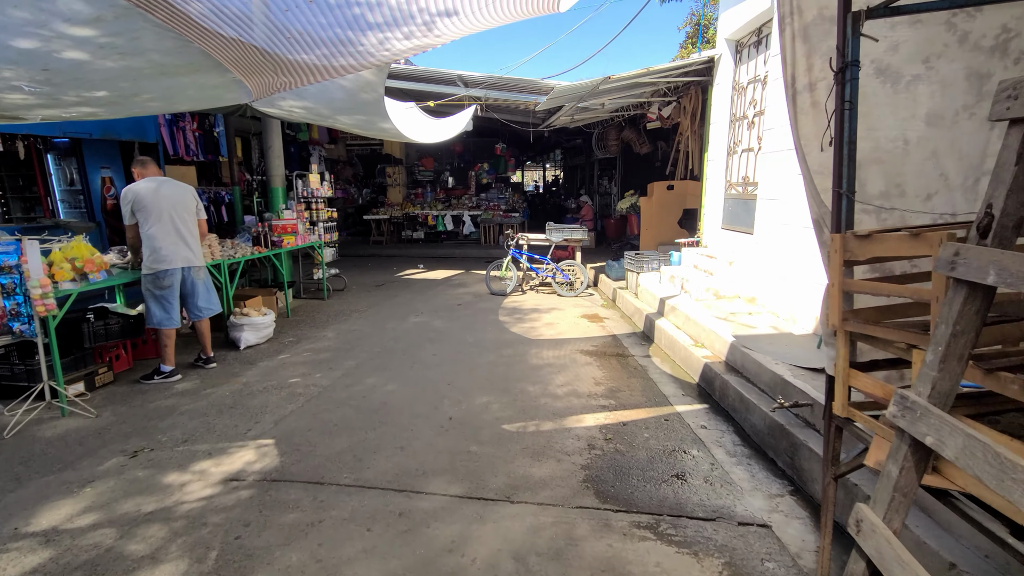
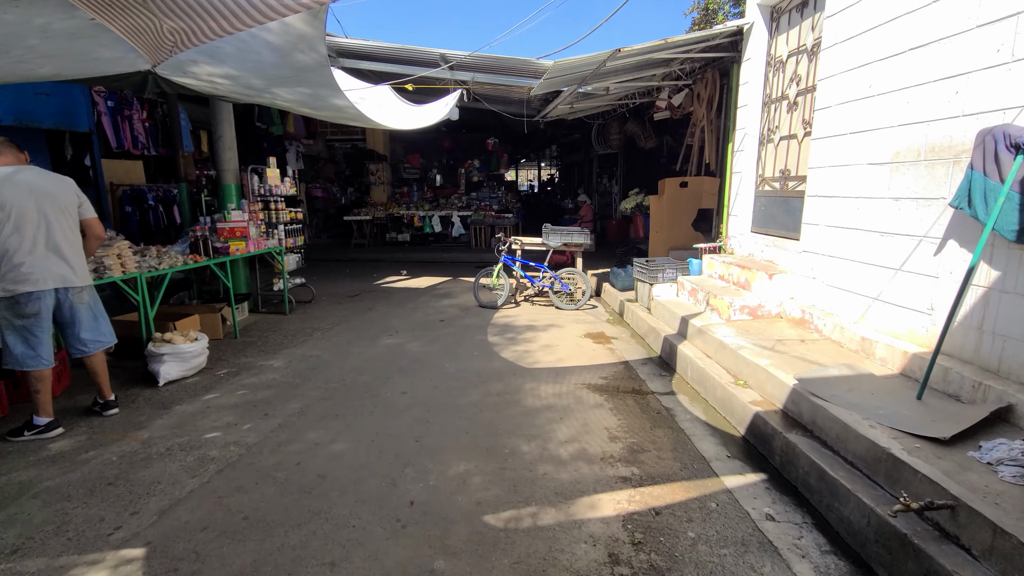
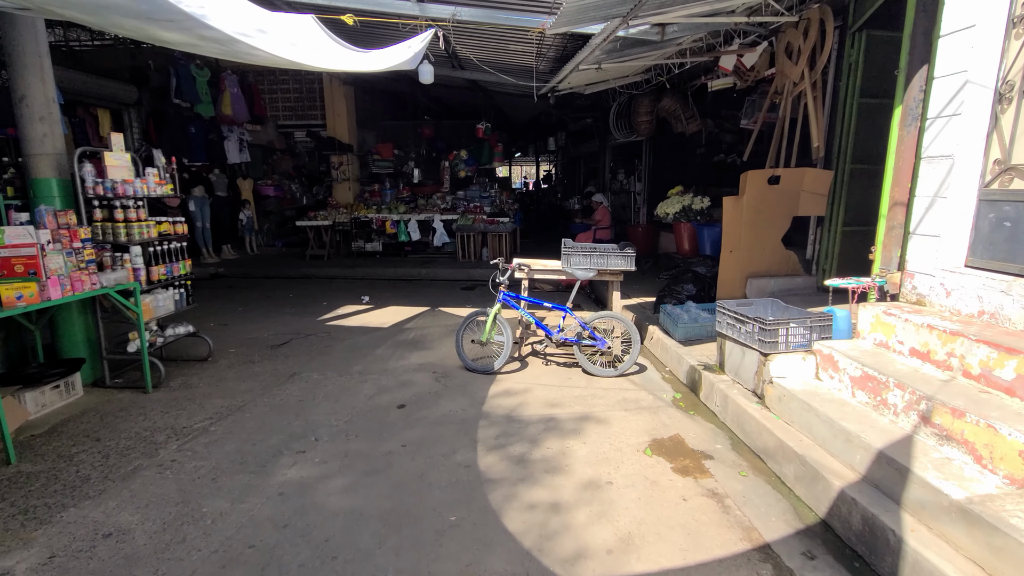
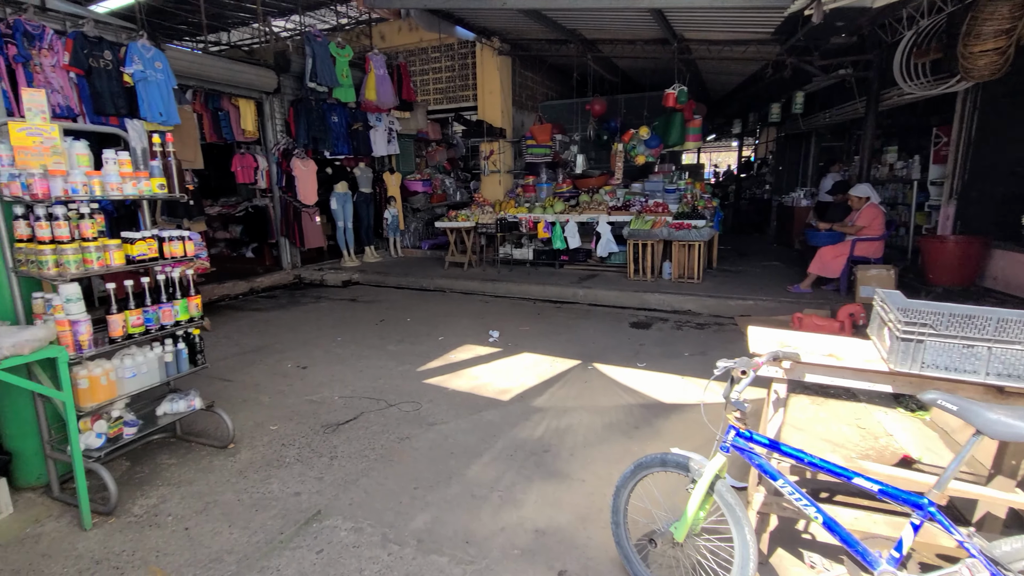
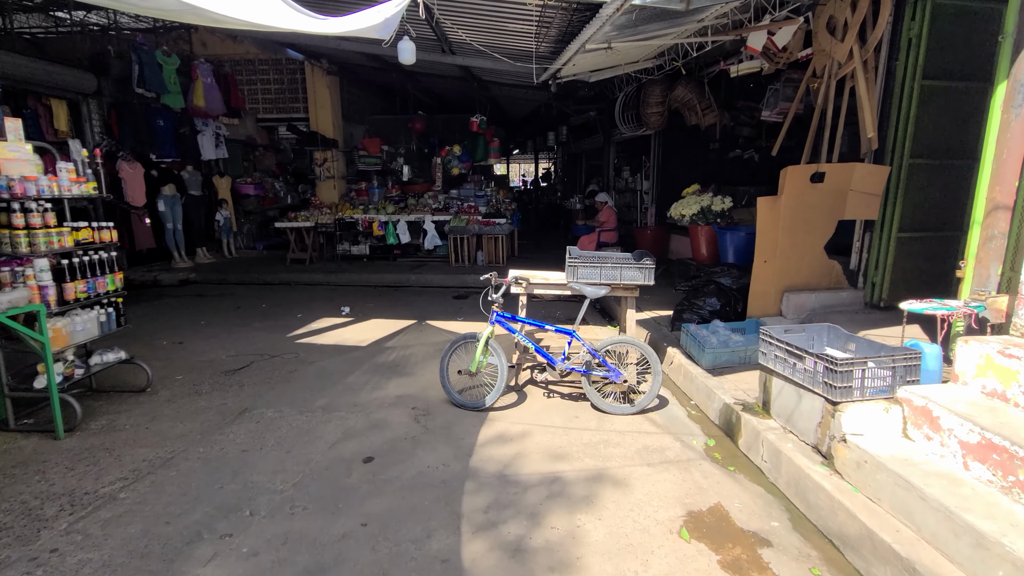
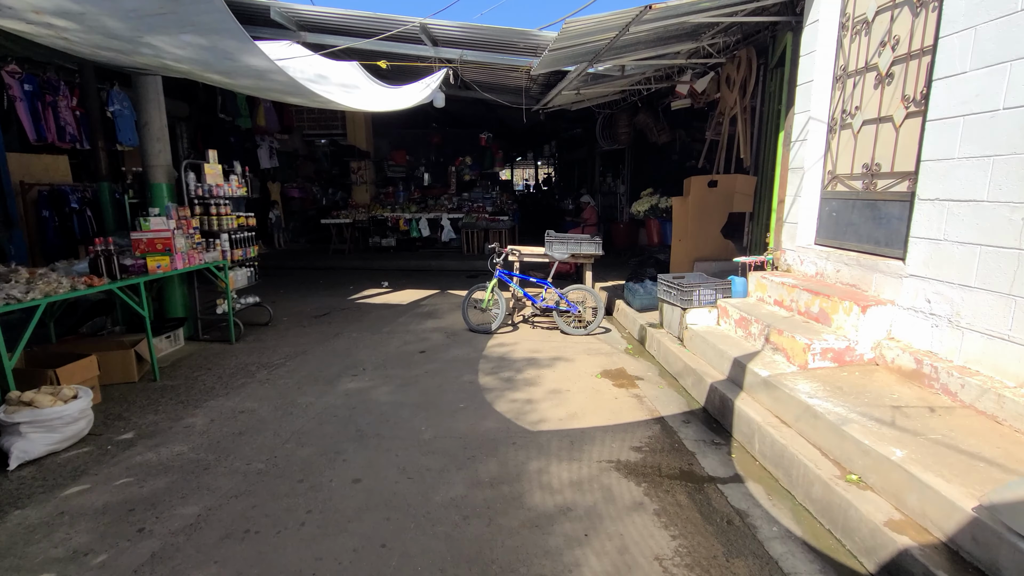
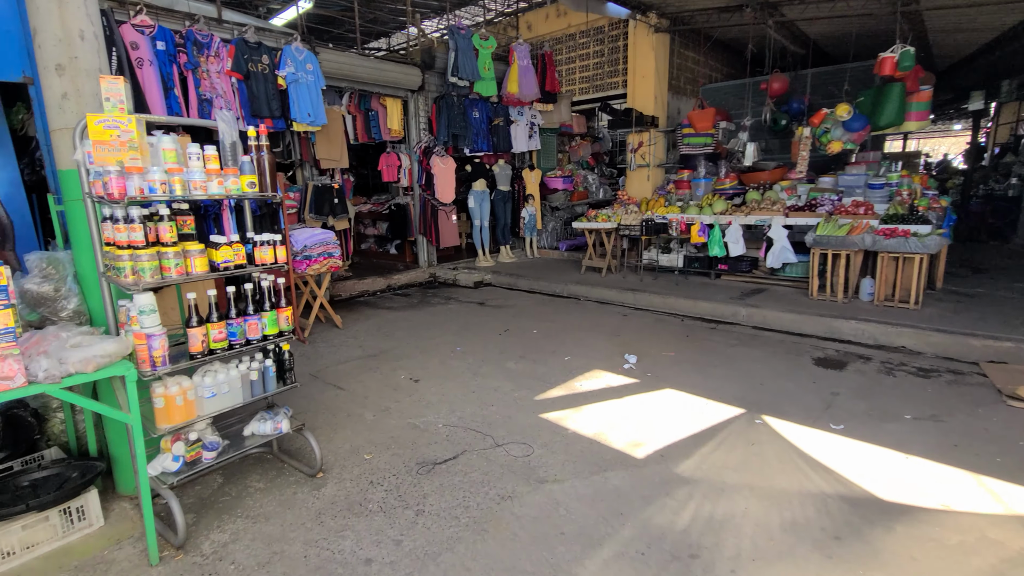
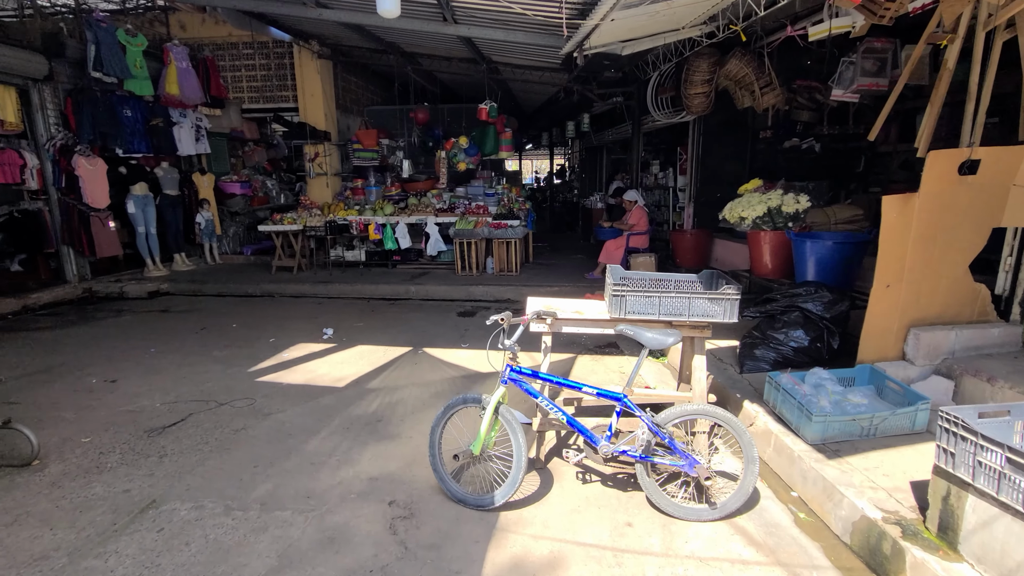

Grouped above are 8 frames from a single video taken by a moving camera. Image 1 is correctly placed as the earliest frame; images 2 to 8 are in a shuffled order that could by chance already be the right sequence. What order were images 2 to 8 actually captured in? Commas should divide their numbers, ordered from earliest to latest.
2, 6, 3, 5, 8, 4, 7
